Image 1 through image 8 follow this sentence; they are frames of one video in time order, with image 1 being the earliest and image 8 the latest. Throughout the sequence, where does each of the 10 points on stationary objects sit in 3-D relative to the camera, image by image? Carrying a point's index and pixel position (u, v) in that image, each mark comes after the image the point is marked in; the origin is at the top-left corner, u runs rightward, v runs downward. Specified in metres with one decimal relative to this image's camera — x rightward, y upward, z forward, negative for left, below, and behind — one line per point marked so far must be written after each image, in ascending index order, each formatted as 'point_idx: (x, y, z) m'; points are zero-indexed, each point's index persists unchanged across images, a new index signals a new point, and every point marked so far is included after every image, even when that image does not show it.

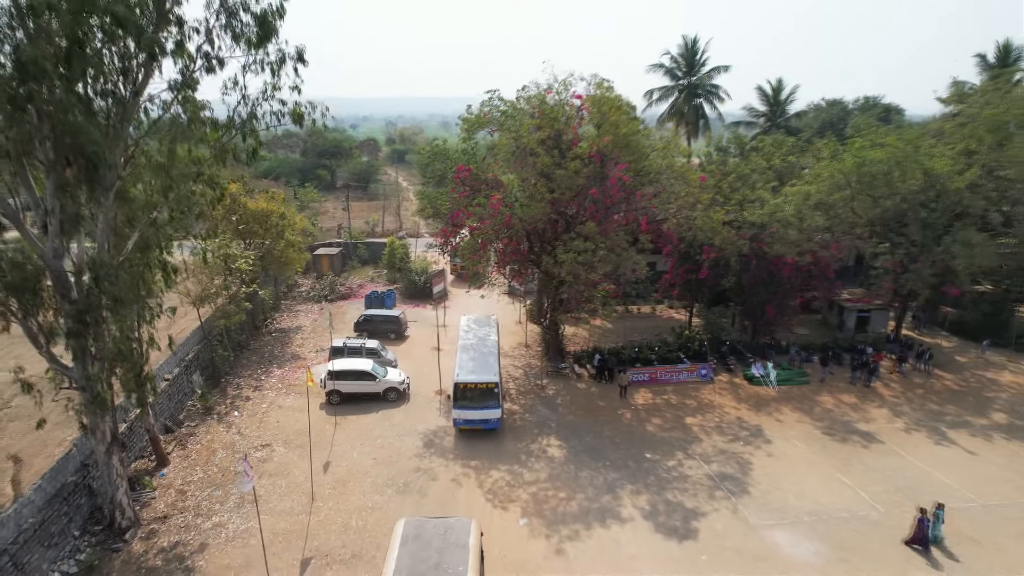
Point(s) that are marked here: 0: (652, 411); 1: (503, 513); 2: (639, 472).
0: (+4.0, -3.5, +19.7) m
1: (-0.2, -4.6, +14.1) m
2: (+3.0, -4.3, +16.1) m
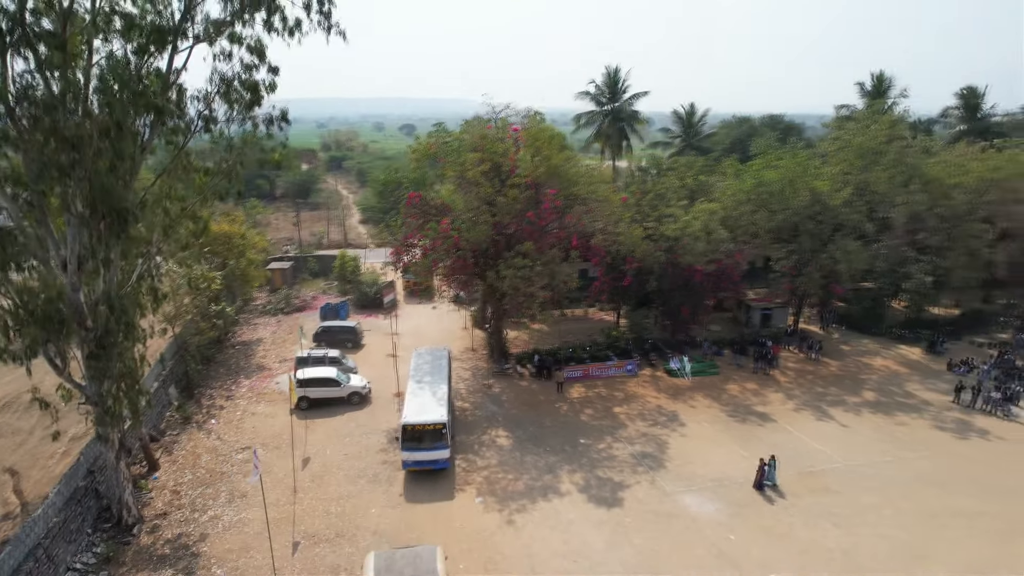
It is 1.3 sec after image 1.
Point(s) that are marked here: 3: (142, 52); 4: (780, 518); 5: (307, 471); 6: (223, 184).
0: (+2.4, -3.8, +22.6) m
1: (-1.3, -5.0, +16.7) m
2: (+1.8, -4.6, +19.0) m
3: (-7.2, +4.6, +13.1) m
4: (+6.3, -5.4, +16.0) m
5: (-5.4, -4.8, +17.9) m
6: (-6.3, +2.4, +14.4) m
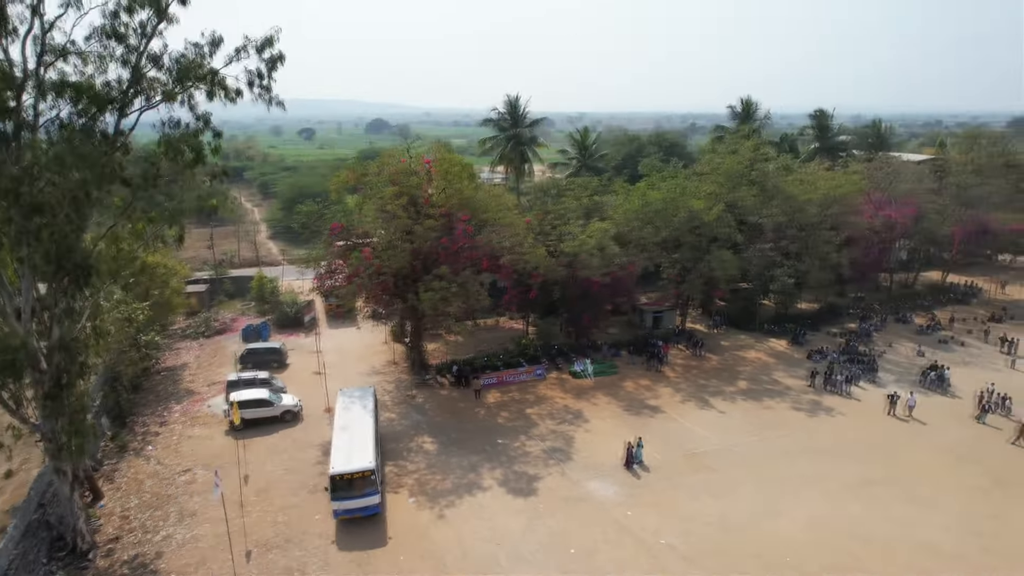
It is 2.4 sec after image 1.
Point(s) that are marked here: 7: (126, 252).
0: (-0.4, -4.4, +25.2) m
1: (-3.2, -5.7, +18.8) m
2: (-0.6, -5.2, +21.5) m
3: (-9.0, +3.7, +14.4) m
4: (+4.3, -5.8, +19.1) m
5: (-7.5, -5.7, +19.4) m
6: (-8.2, +1.5, +15.8) m
7: (-9.2, +0.8, +16.2) m
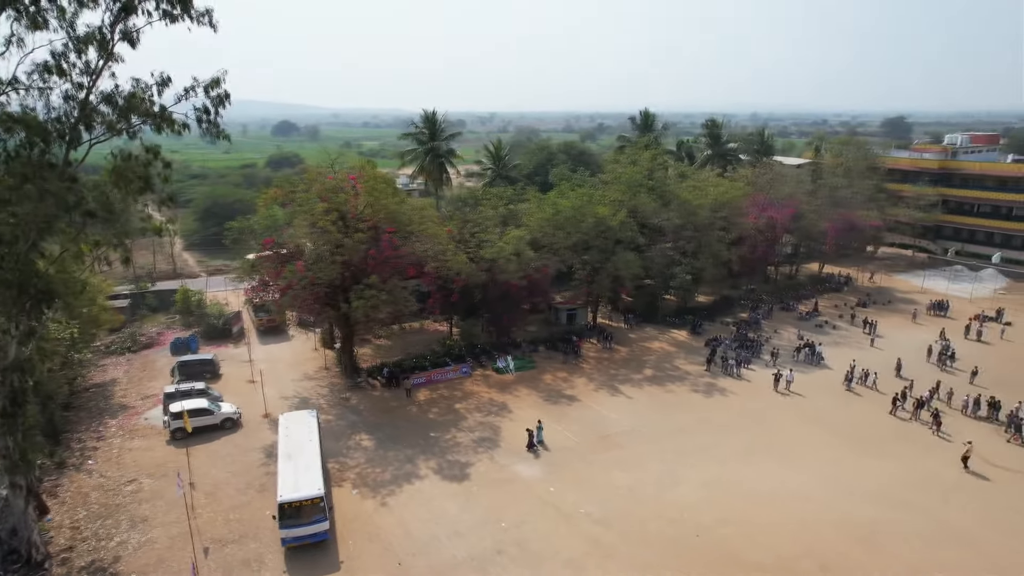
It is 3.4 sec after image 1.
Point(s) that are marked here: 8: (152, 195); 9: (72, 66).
0: (-3.2, -4.6, +27.1) m
1: (-5.2, -6.0, +20.5) m
2: (-2.9, -5.4, +23.4) m
3: (-10.8, +3.2, +15.3) m
4: (+2.3, -5.8, +21.6) m
5: (-9.5, -6.1, +20.5) m
6: (-10.0, +1.0, +16.9) m
7: (-11.0, +0.3, +17.1) m
8: (-9.1, +2.3, +17.2) m
9: (-10.2, +5.2, +15.8) m
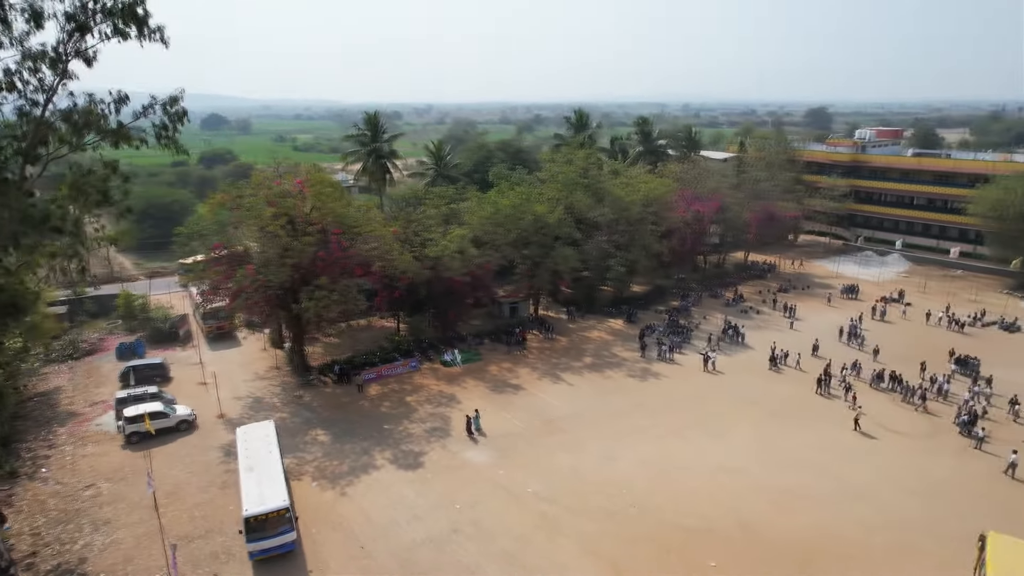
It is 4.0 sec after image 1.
0: (-5.4, -4.5, +28.3) m
1: (-6.7, -6.1, +21.5) m
2: (-4.7, -5.4, +24.6) m
3: (-12.1, +2.9, +15.8) m
4: (+0.6, -5.7, +23.3) m
5: (-11.0, -6.3, +21.2) m
6: (-11.4, +0.8, +17.4) m
7: (-12.4, 0.0, +17.6) m
8: (-10.6, +2.1, +17.8) m
9: (-11.6, +4.9, +16.2) m
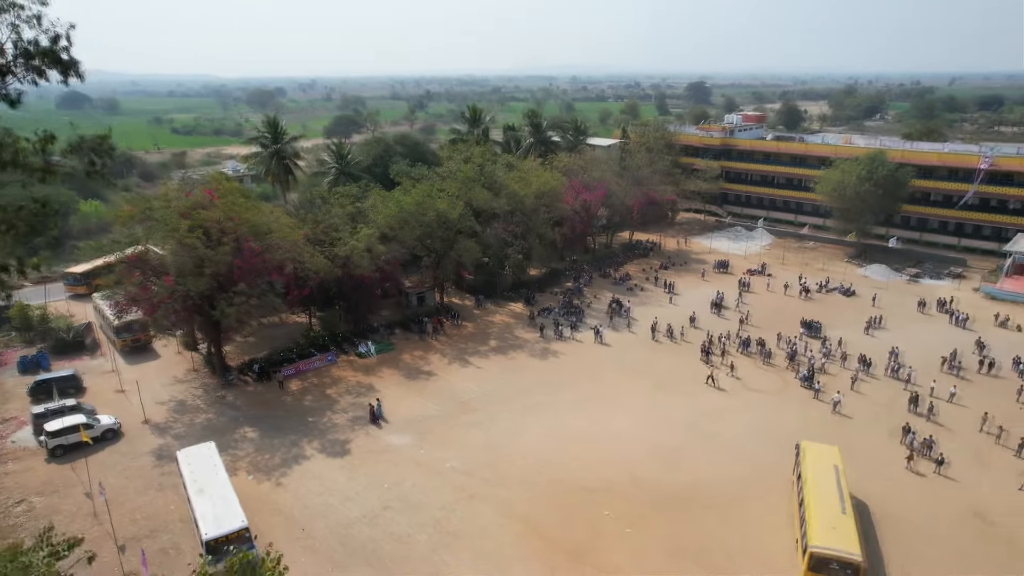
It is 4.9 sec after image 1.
0: (-9.2, -4.6, +30.0) m
1: (-9.5, -6.4, +23.2) m
2: (-8.0, -5.6, +26.6) m
3: (-14.3, +2.1, +16.4) m
4: (-2.5, -5.6, +26.0) m
5: (-13.6, -6.9, +22.3) m
6: (-13.8, 0.0, +18.2) m
7: (-14.8, -0.7, +18.3) m
8: (-13.1, +1.4, +18.6) m
9: (-14.1, +4.1, +16.9) m
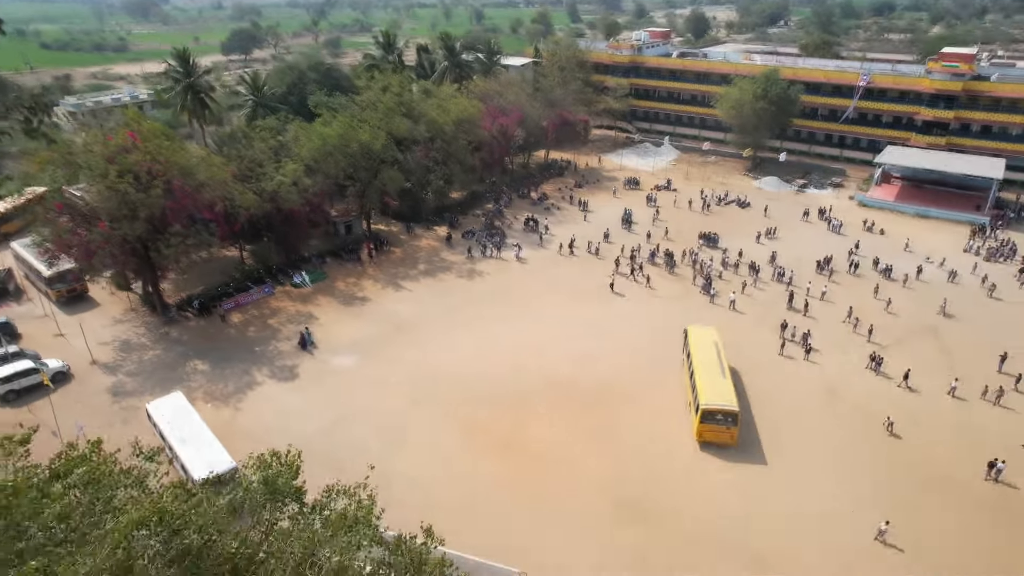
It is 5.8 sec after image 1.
0: (-12.4, -1.7, +31.6) m
1: (-11.8, -4.4, +25.1) m
2: (-10.7, -3.0, +28.4) m
3: (-16.1, +3.0, +16.8) m
4: (-5.2, -2.8, +28.6) m
5: (-15.8, -5.2, +23.8) m
6: (-15.8, +1.2, +18.8) m
7: (-16.7, +0.4, +18.9) m
8: (-15.2, +2.7, +19.2) m
9: (-16.0, +5.1, +17.0) m
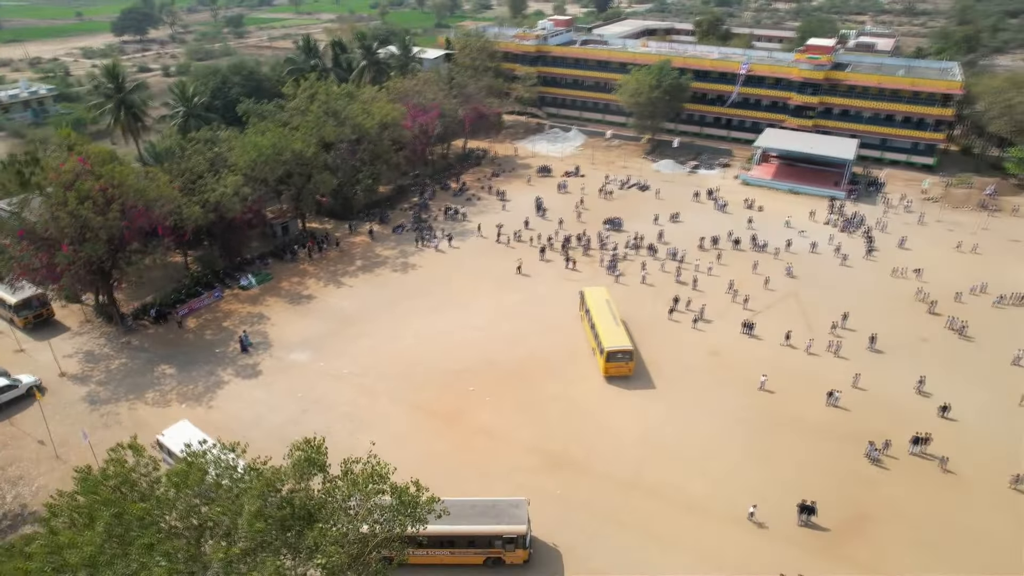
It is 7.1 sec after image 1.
0: (-15.8, -2.0, +34.4) m
1: (-14.2, -4.9, +28.1) m
2: (-13.6, -3.3, +31.5) m
3: (-18.0, +1.8, +19.0) m
4: (-8.2, -2.8, +32.2) m
5: (-18.0, -6.0, +26.4) m
6: (-17.8, +0.1, +21.2) m
7: (-18.7, -0.8, +21.2) m
8: (-17.3, +1.6, +21.5) m
9: (-18.0, +3.9, +19.1) m
